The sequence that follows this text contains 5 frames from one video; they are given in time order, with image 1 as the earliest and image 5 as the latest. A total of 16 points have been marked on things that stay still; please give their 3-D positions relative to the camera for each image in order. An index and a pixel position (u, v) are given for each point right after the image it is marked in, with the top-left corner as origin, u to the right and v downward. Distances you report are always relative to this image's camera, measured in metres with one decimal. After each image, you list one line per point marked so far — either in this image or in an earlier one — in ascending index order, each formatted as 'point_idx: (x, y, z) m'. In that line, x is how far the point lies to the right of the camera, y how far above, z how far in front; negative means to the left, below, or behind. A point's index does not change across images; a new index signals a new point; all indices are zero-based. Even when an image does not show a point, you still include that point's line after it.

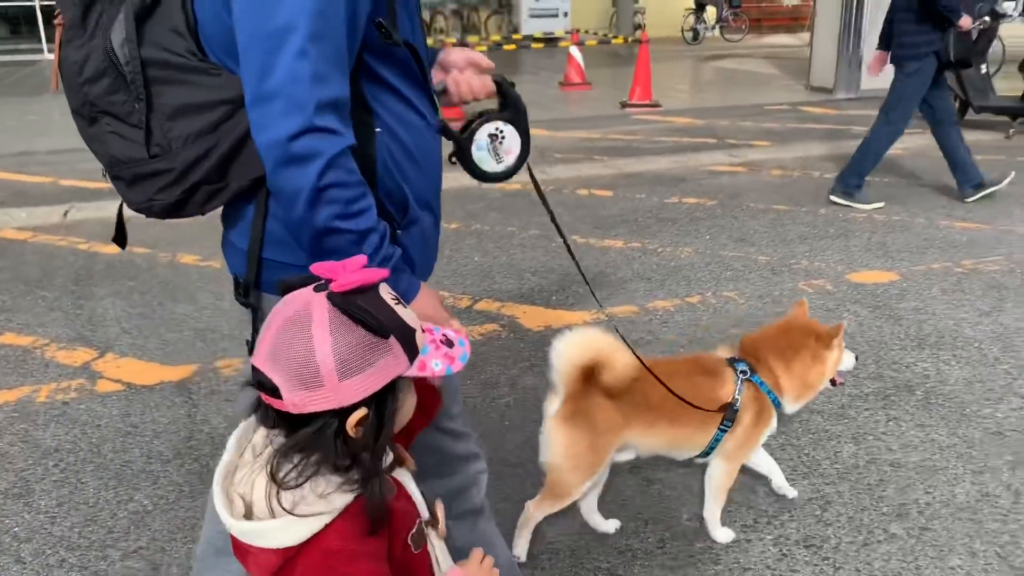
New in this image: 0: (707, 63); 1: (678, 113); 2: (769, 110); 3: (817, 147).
0: (+3.2, +3.7, +14.7) m
1: (+1.6, +1.7, +8.6) m
2: (+2.6, +1.8, +8.9) m
3: (+2.4, +1.1, +6.9) m
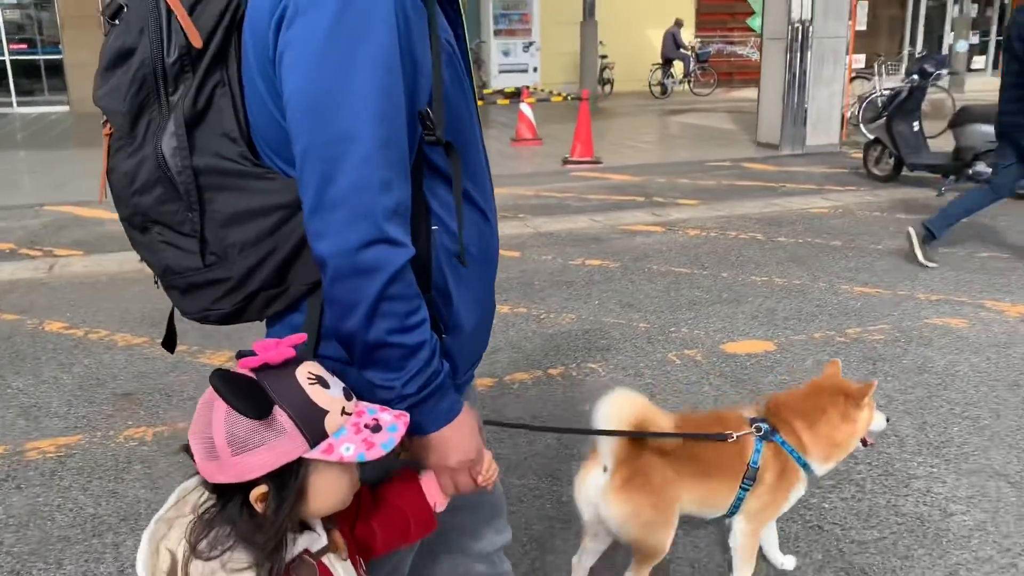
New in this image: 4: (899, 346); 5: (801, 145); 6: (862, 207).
0: (+2.6, +2.8, +14.7) m
1: (+1.0, +1.1, +8.6) m
2: (+2.0, +1.2, +8.8) m
3: (+1.8, +0.6, +6.8) m
4: (+1.6, -0.2, +3.7) m
5: (+3.1, +1.6, +9.5) m
6: (+2.6, +0.6, +6.7) m
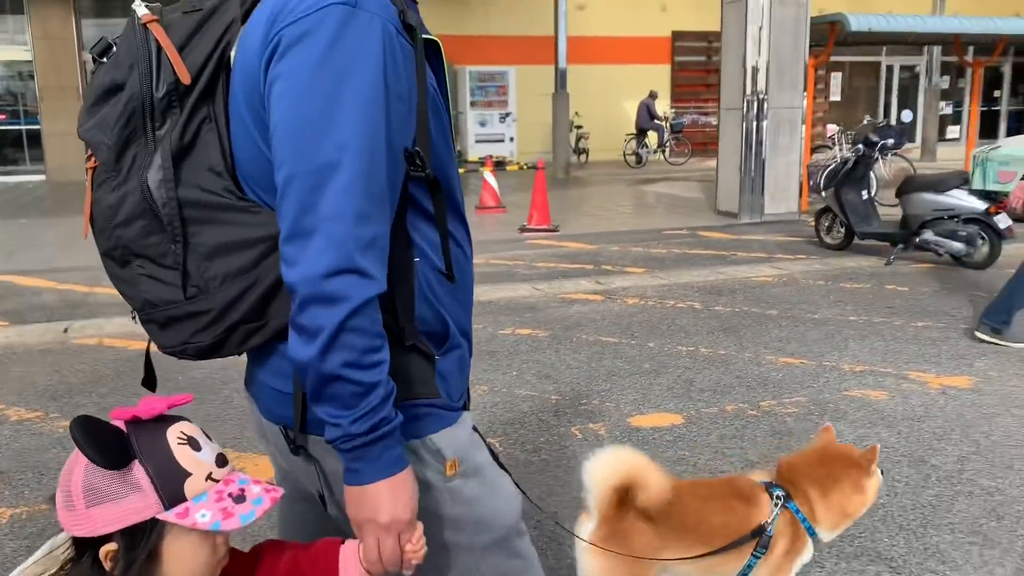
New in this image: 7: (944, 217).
0: (+2.1, +1.7, +14.8) m
1: (+0.6, +0.5, +8.5) m
2: (+1.5, +0.5, +8.8) m
3: (+1.4, +0.1, +6.8) m
4: (+1.2, -0.5, +3.6) m
5: (+2.7, +0.8, +9.5) m
6: (+2.2, +0.1, +6.6) m
7: (+3.3, +0.5, +6.7) m
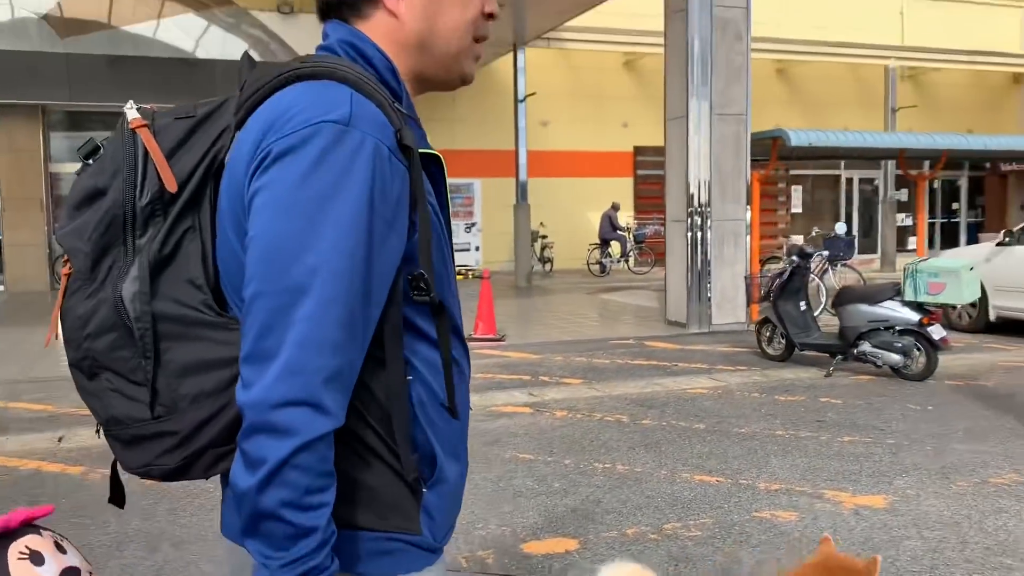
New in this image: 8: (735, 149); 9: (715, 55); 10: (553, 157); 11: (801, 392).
0: (+1.4, -0.1, +14.8) m
1: (+0.1, -0.6, +8.4) m
2: (+1.0, -0.6, +8.7) m
3: (+0.9, -0.7, +6.7) m
4: (+0.8, -1.0, +3.4) m
5: (+2.1, -0.4, +9.5) m
6: (+1.7, -0.7, +6.5) m
7: (+2.8, -0.3, +6.7) m
8: (+2.4, +1.5, +9.5) m
9: (+2.1, +2.5, +9.3) m
10: (+0.8, +2.8, +18.9) m
11: (+2.1, -0.7, +6.3) m
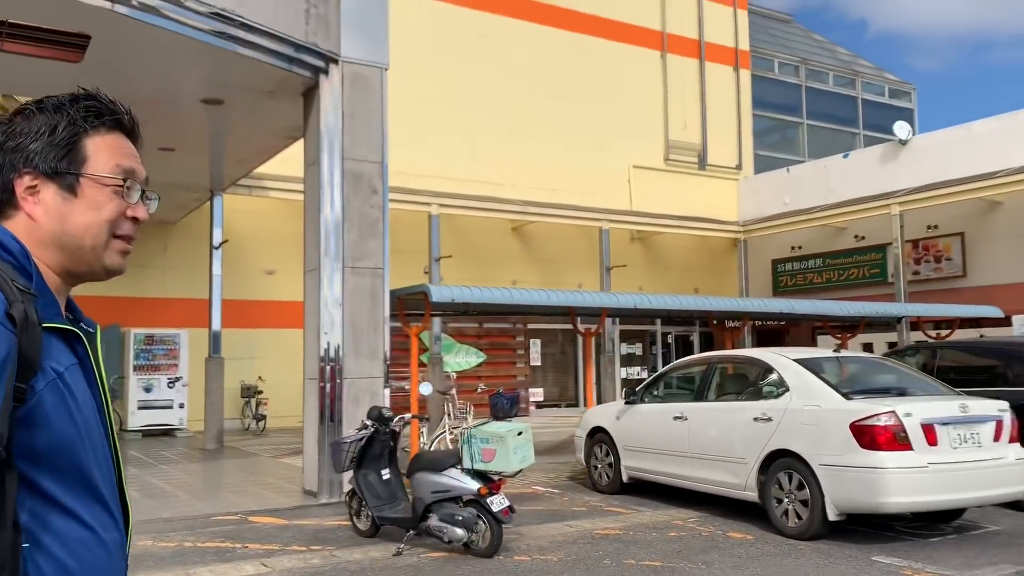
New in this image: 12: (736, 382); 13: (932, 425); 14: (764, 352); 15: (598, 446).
0: (-3.4, -2.6, +13.8) m
1: (-3.5, -2.0, +7.2) m
2: (-2.6, -2.0, +7.7) m
3: (-2.3, -1.9, +5.7) m
4: (-1.8, -1.6, +2.5) m
5: (-1.7, -2.0, +8.7) m
6: (-1.5, -1.9, +5.7) m
7: (-0.5, -1.5, +6.2) m
8: (-1.5, -0.2, +9.0) m
9: (-1.7, +0.8, +9.0) m
10: (-4.9, -0.4, +18.0) m
11: (-1.1, -1.8, +5.6) m
12: (+2.0, -0.8, +7.8) m
13: (+3.0, -1.0, +6.3) m
14: (+2.2, -0.6, +7.8) m
15: (+0.9, -1.7, +9.3) m
